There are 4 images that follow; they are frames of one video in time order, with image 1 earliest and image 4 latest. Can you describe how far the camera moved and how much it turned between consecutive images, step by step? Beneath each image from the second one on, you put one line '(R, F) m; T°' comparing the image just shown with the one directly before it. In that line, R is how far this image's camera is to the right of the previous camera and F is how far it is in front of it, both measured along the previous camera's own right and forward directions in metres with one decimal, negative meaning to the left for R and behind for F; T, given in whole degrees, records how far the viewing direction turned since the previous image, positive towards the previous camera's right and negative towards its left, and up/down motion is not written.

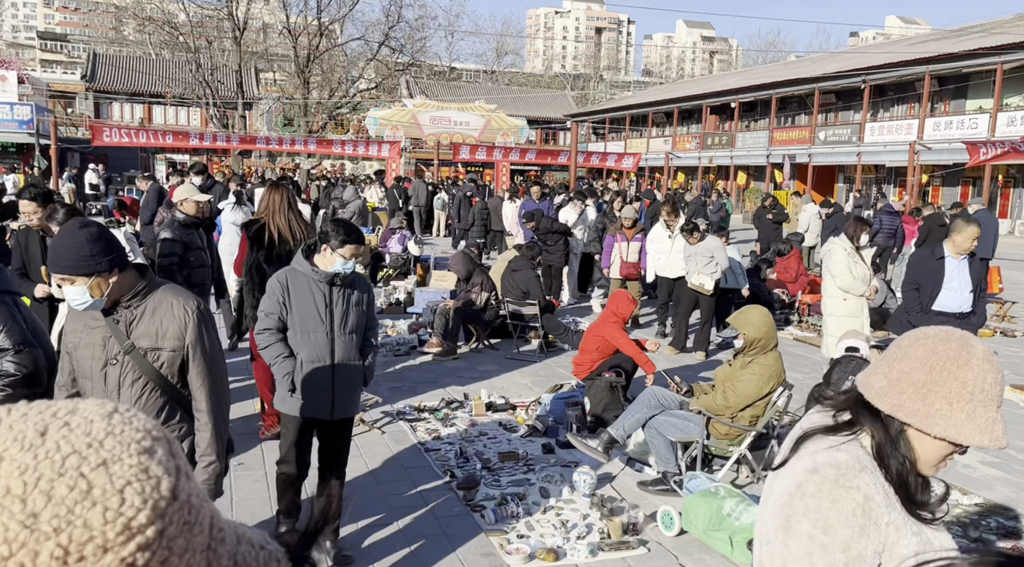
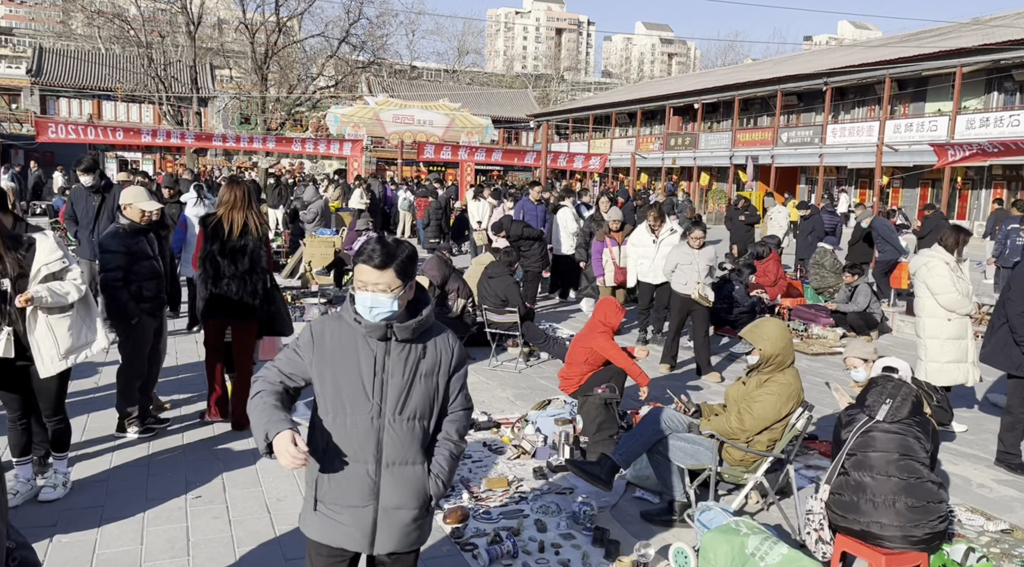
(-0.2, +0.5) m; +3°
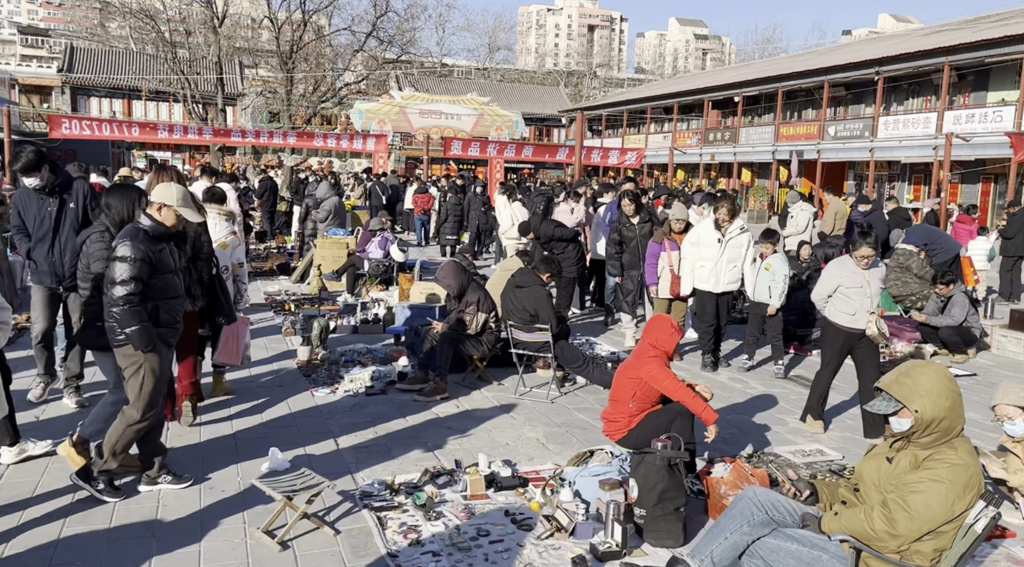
(0.0, +1.4) m; -2°
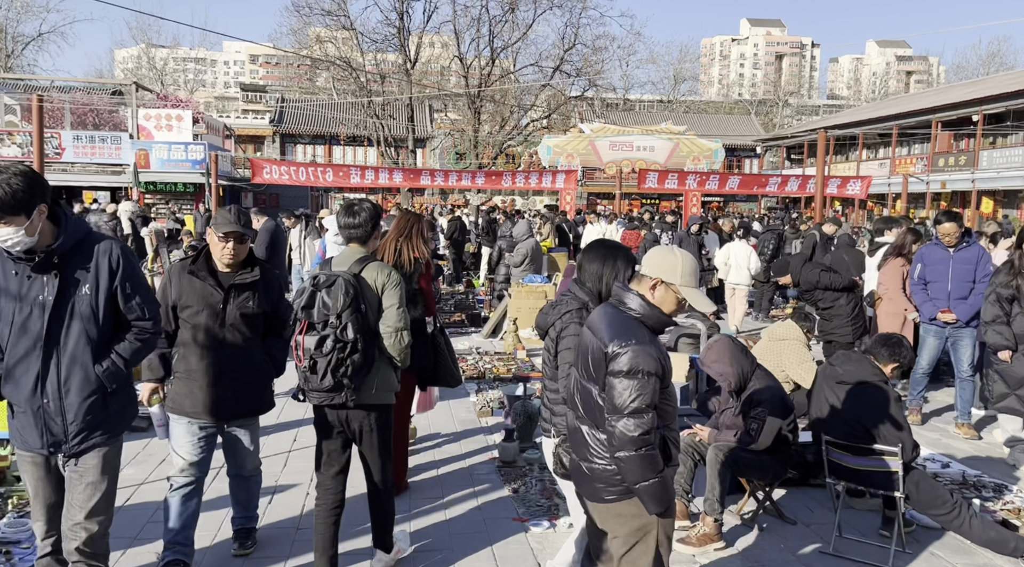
(-0.7, +2.1) m; -12°
